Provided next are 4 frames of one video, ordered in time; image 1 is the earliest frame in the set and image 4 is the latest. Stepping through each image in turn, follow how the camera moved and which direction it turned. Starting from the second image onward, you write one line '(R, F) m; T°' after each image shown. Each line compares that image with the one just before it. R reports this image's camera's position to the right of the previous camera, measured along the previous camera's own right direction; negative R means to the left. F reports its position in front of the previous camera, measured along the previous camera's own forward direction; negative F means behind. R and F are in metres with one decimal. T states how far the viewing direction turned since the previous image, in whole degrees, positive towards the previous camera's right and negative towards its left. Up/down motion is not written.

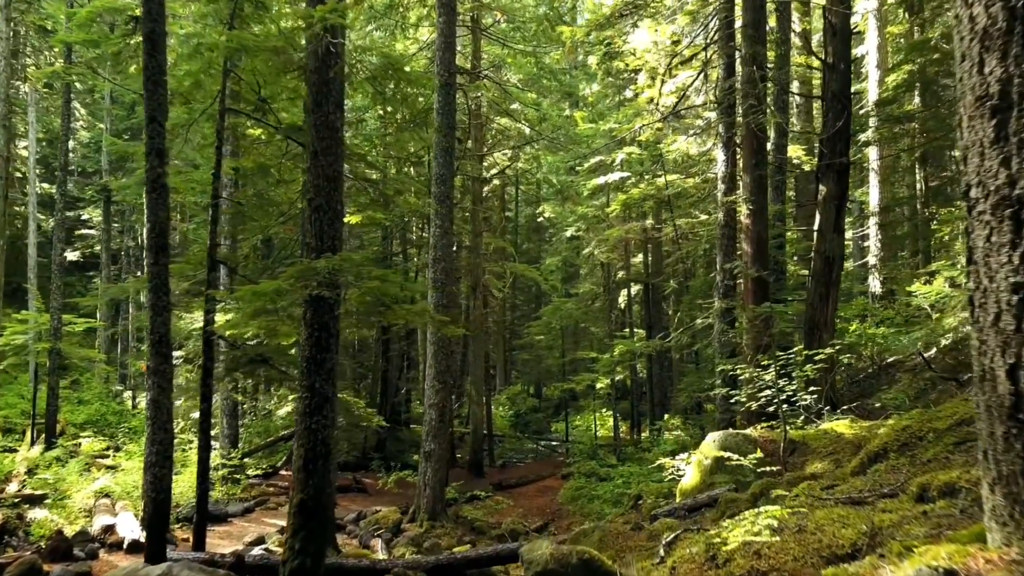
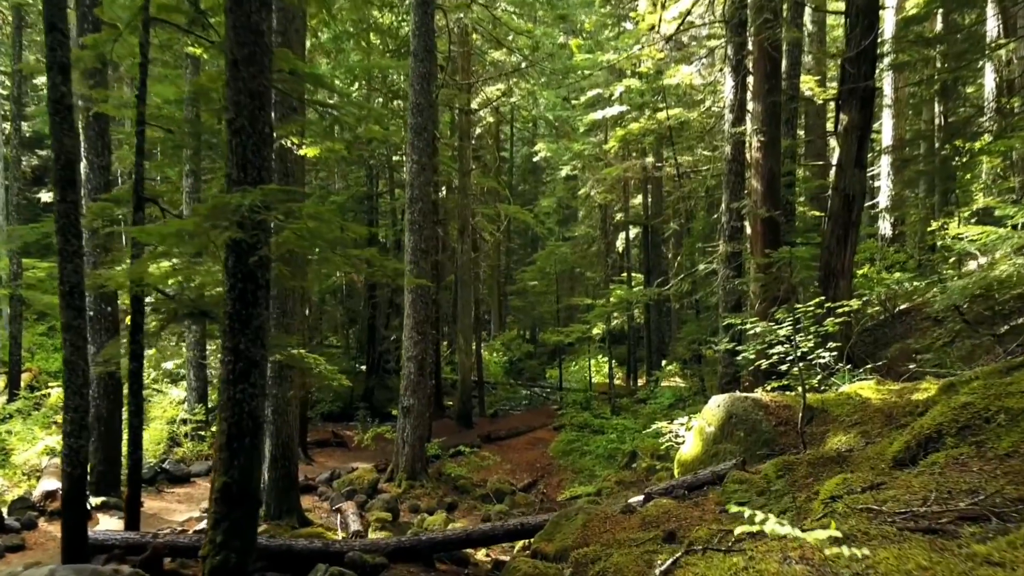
(+0.2, +1.1) m; 0°
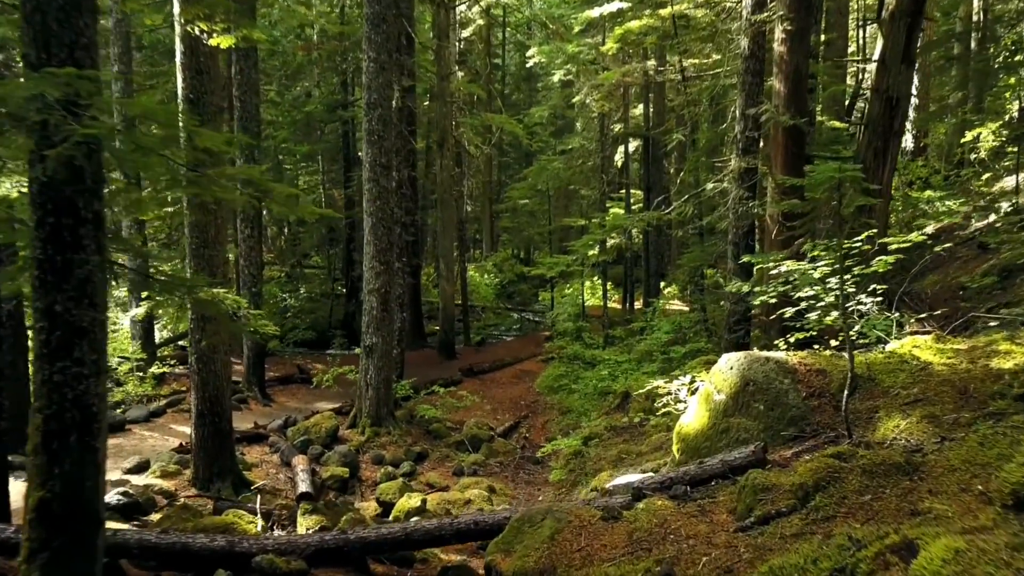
(+0.3, +1.5) m; 0°
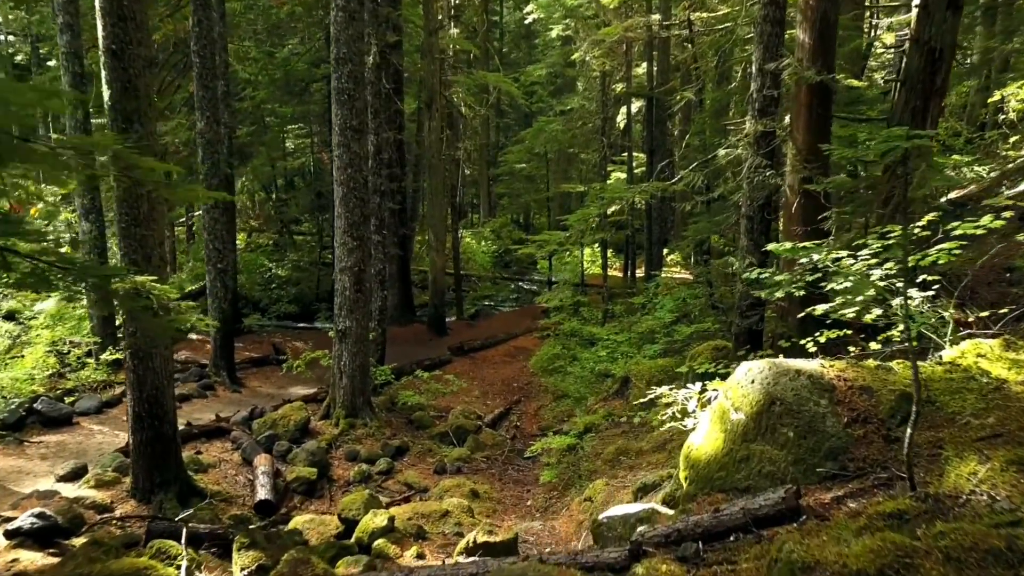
(+0.2, +1.0) m; 0°
